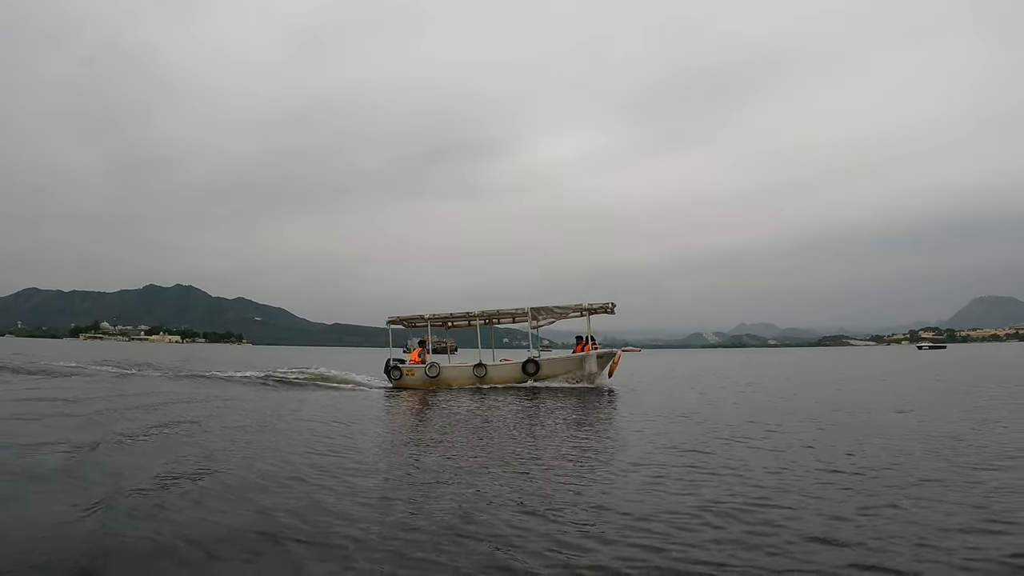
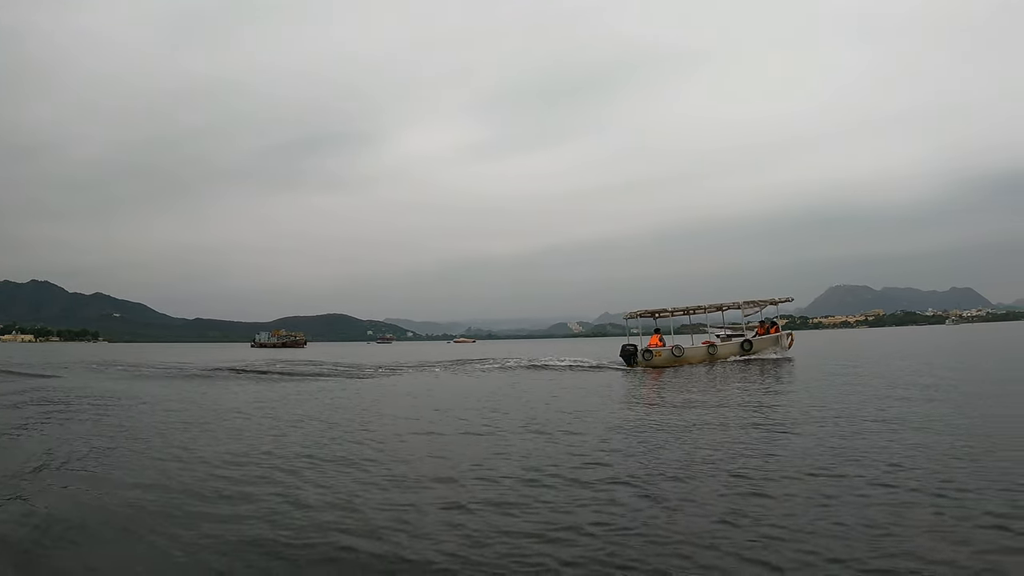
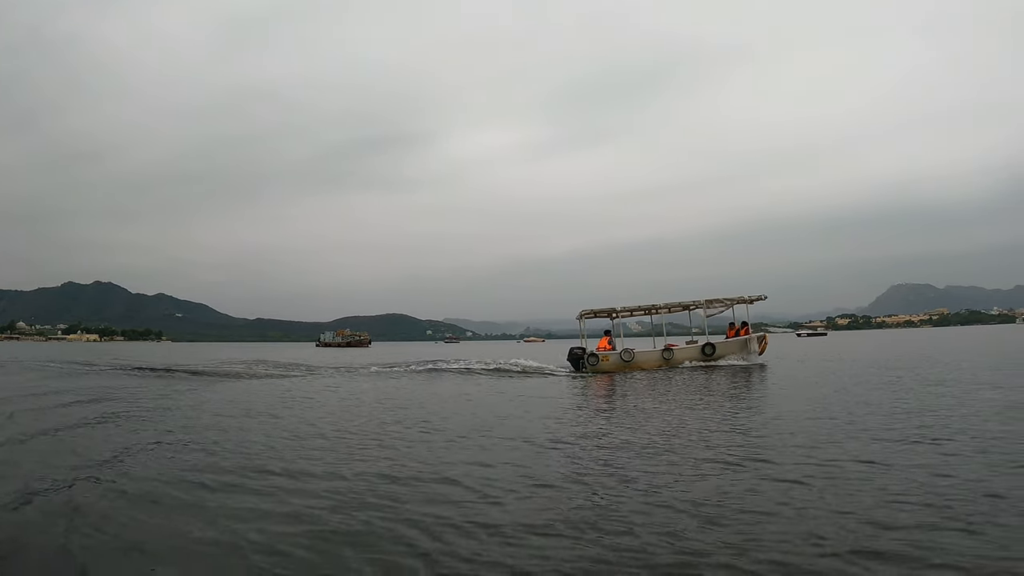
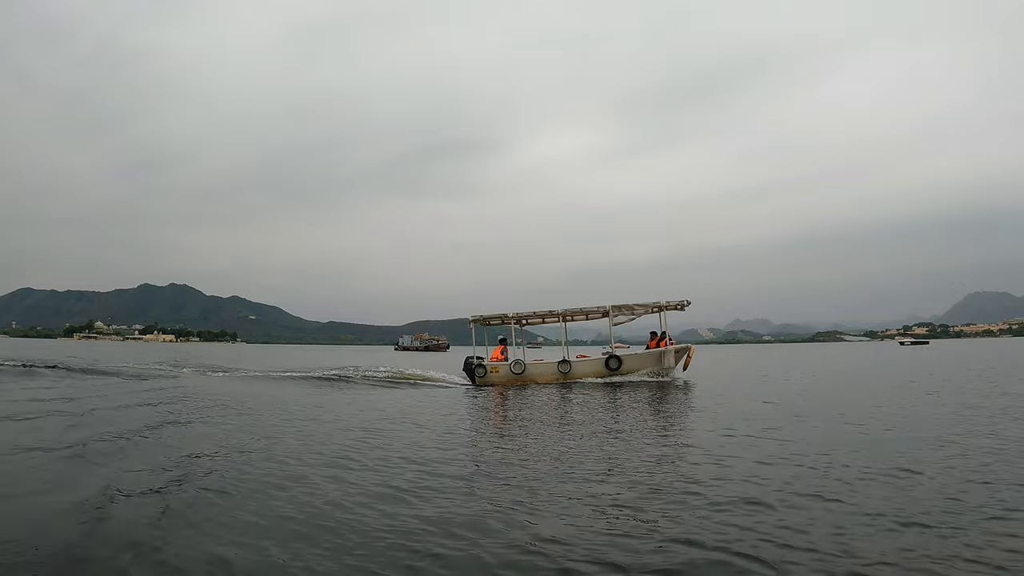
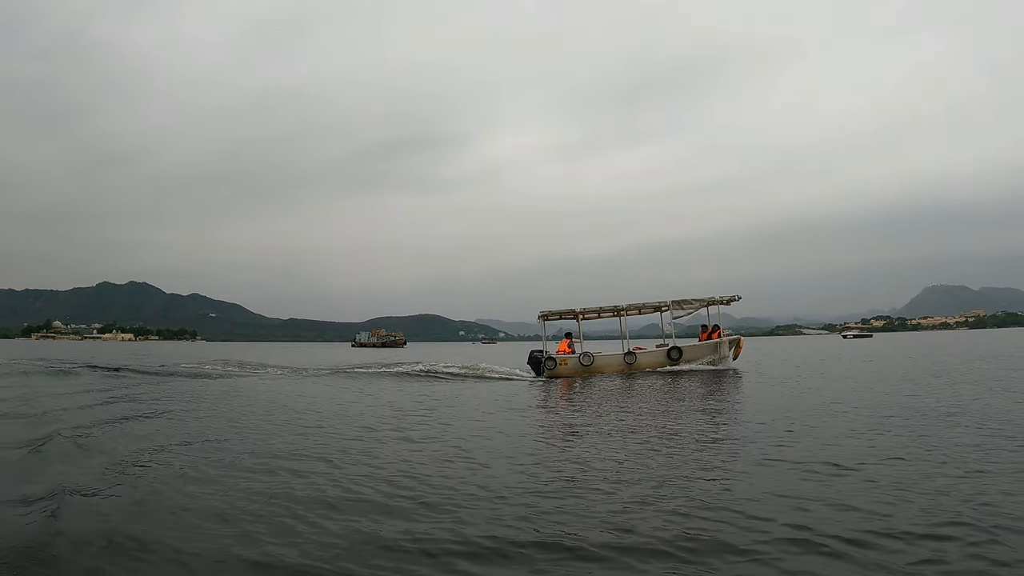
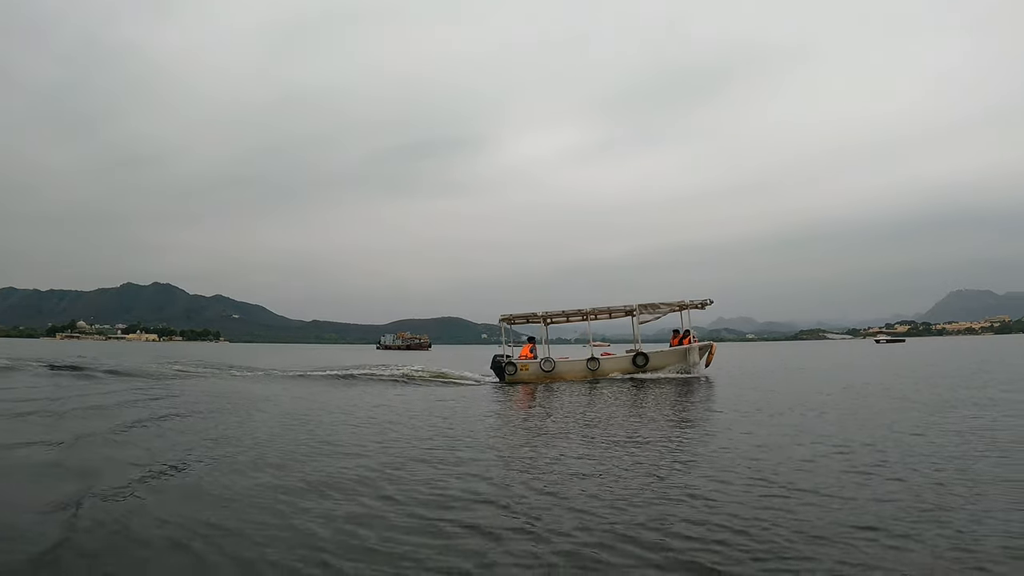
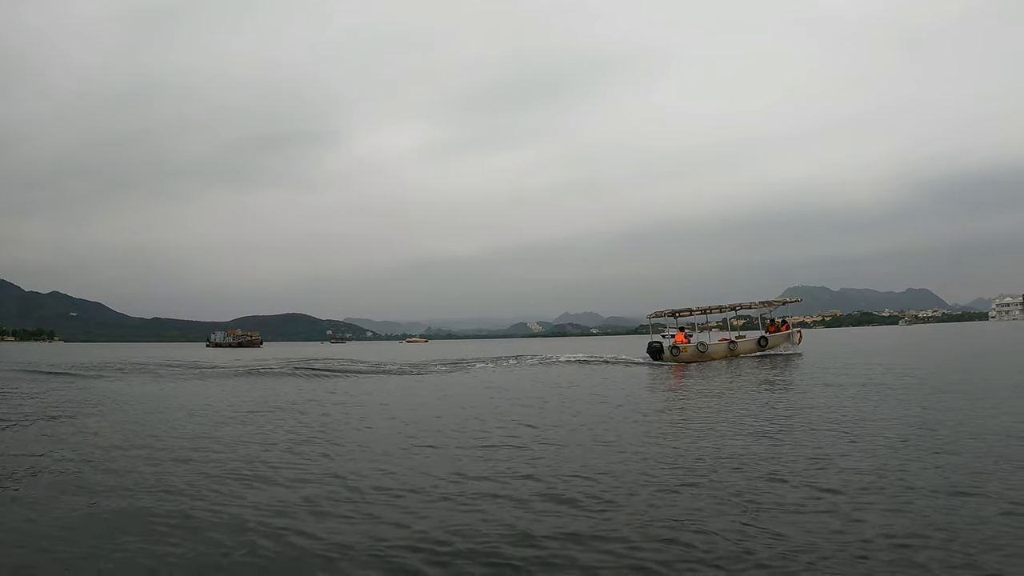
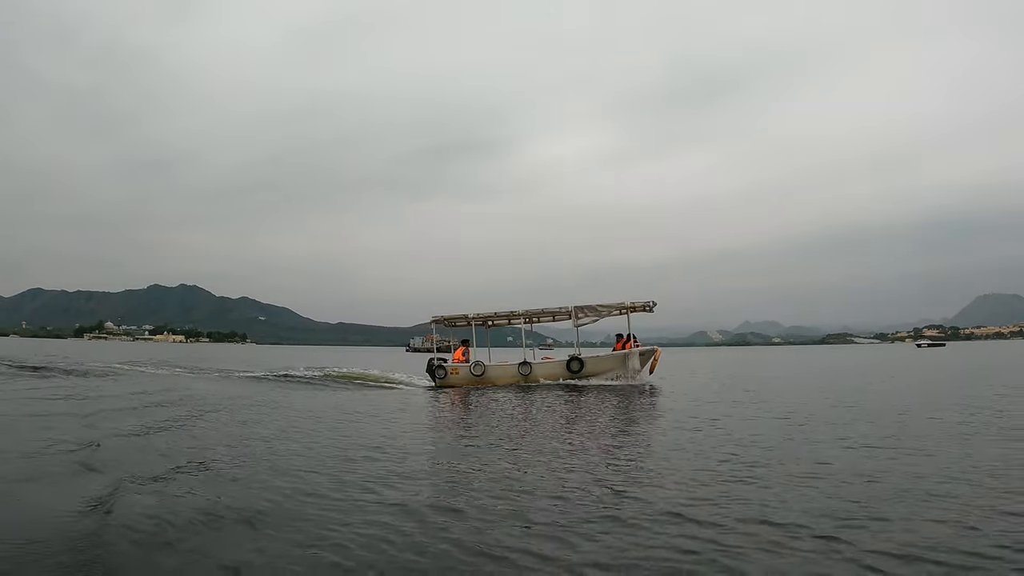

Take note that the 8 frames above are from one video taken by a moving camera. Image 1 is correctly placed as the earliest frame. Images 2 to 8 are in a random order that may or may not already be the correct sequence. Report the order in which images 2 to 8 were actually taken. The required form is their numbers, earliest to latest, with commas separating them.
8, 4, 6, 5, 3, 2, 7
